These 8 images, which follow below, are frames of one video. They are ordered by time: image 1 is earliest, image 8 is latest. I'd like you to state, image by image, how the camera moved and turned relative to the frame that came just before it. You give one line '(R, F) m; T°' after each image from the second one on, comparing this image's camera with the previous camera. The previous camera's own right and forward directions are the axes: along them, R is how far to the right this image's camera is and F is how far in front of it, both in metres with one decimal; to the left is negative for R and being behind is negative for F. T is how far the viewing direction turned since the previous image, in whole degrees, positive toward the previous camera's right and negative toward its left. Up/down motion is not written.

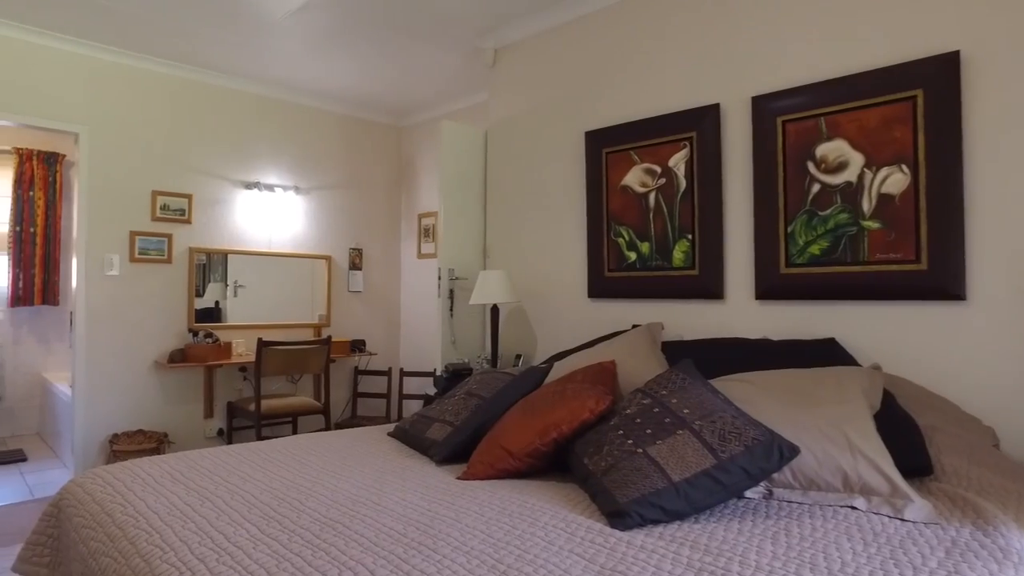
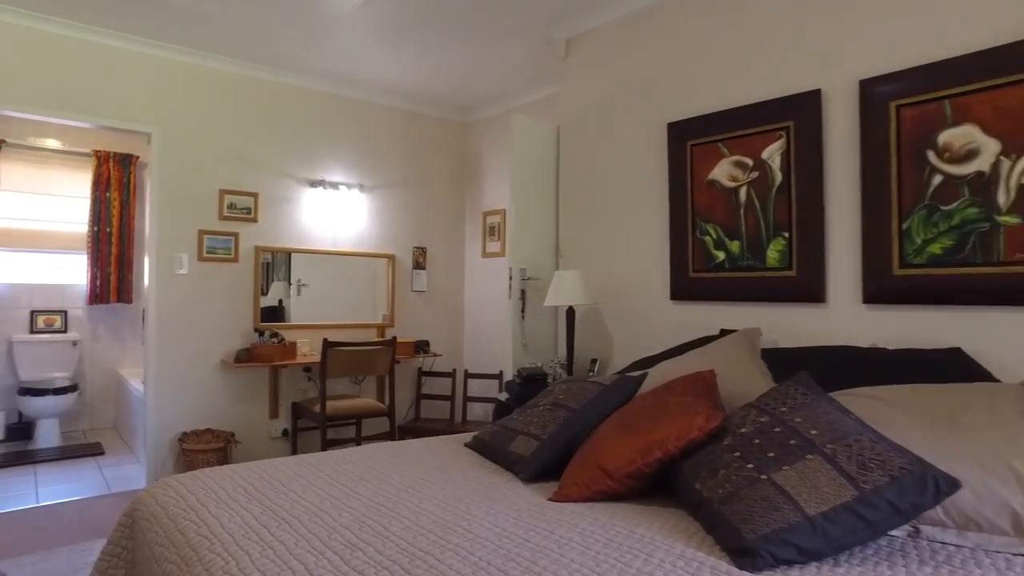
(-0.1, +0.1) m; -4°
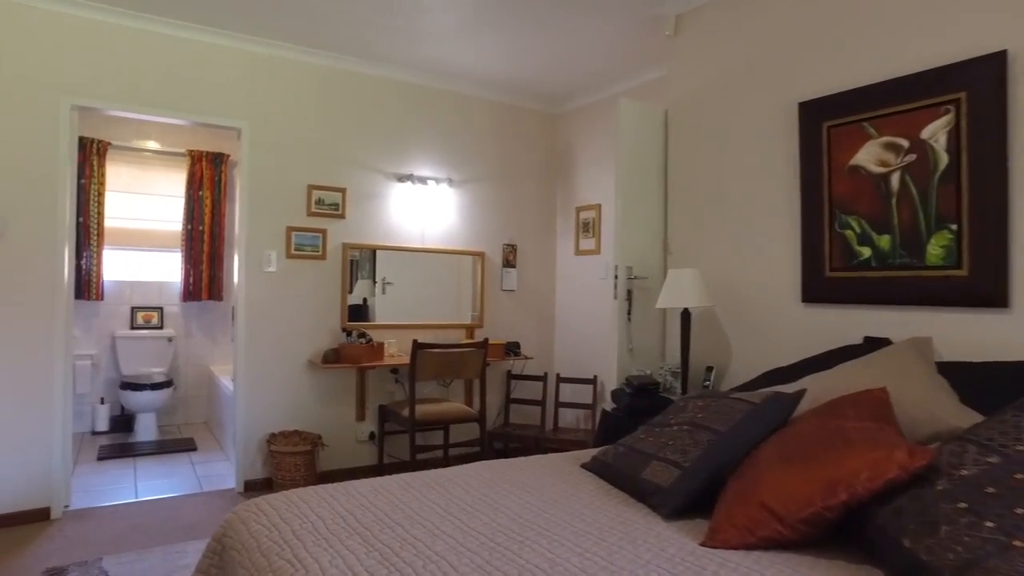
(-0.1, +0.2) m; -6°
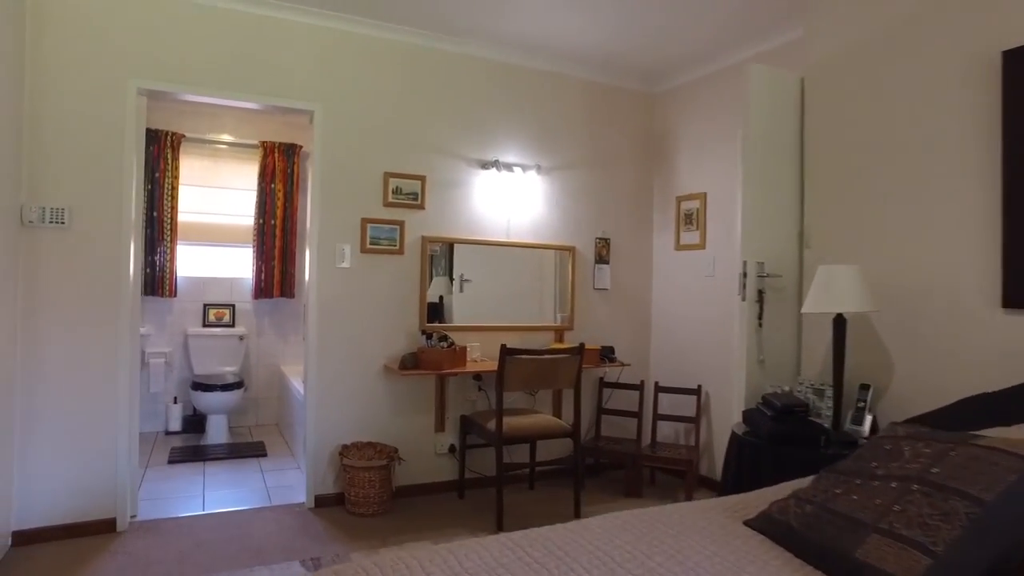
(-0.1, +0.4) m; -6°
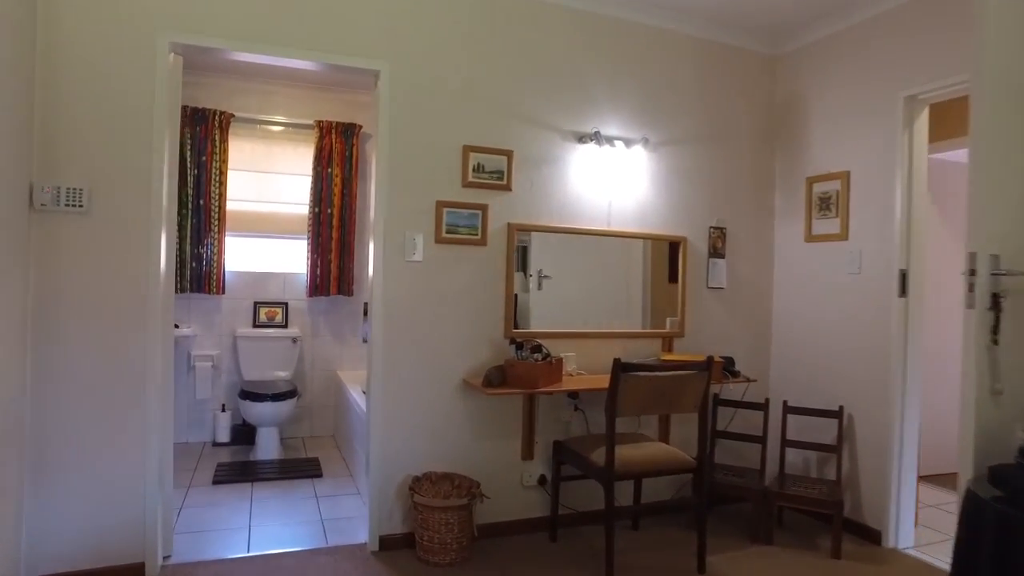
(-0.2, +0.6) m; -4°
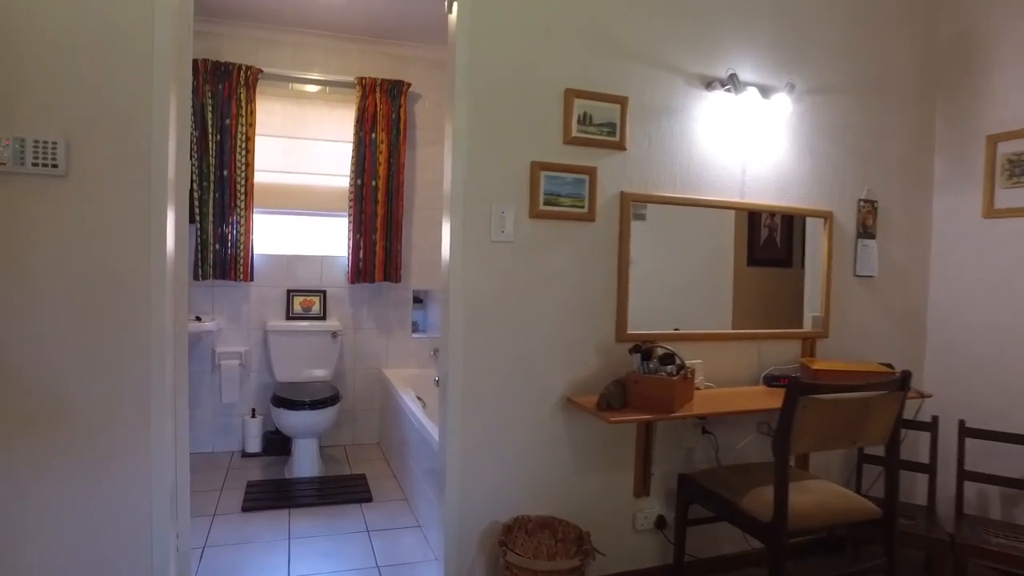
(-0.3, +0.6) m; -2°
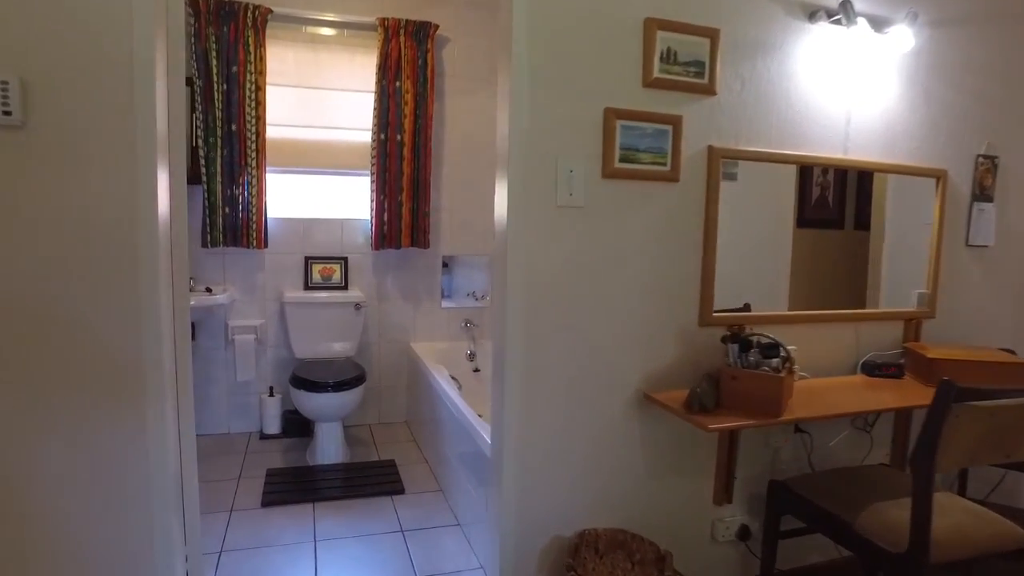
(-0.1, +0.4) m; -1°
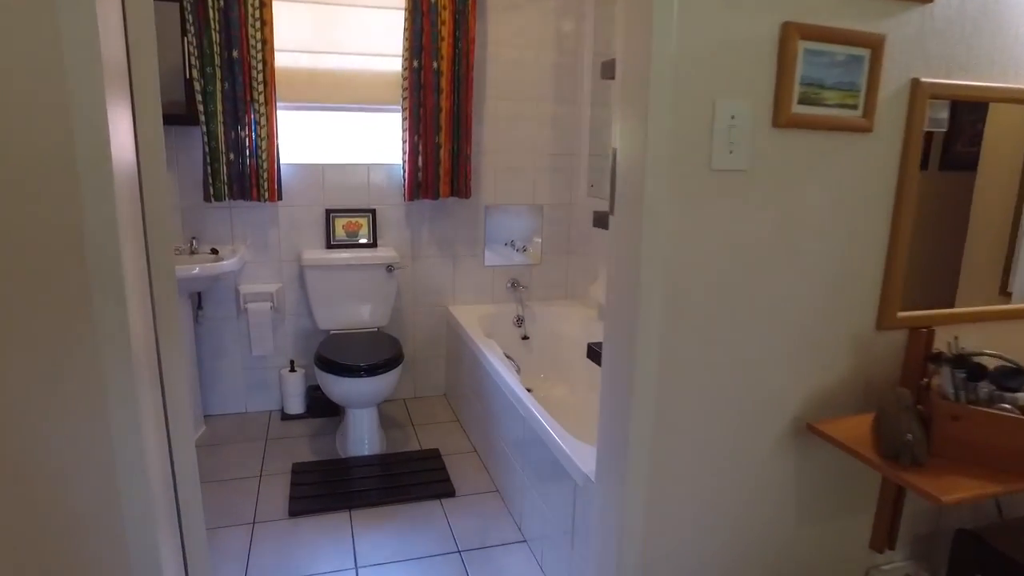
(-0.2, +0.5) m; -1°
